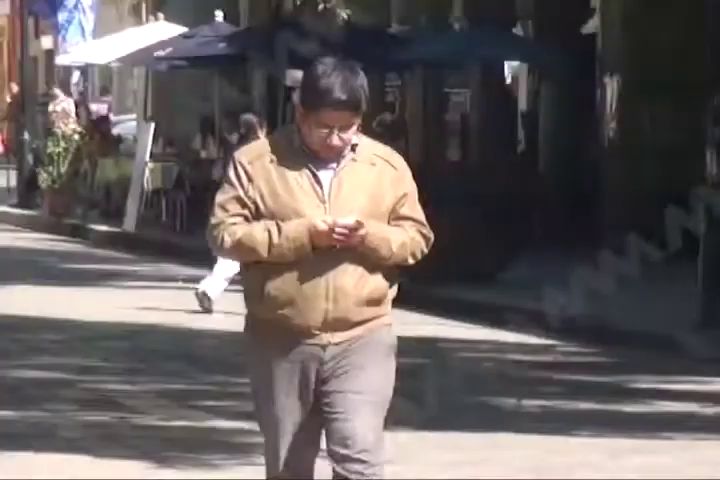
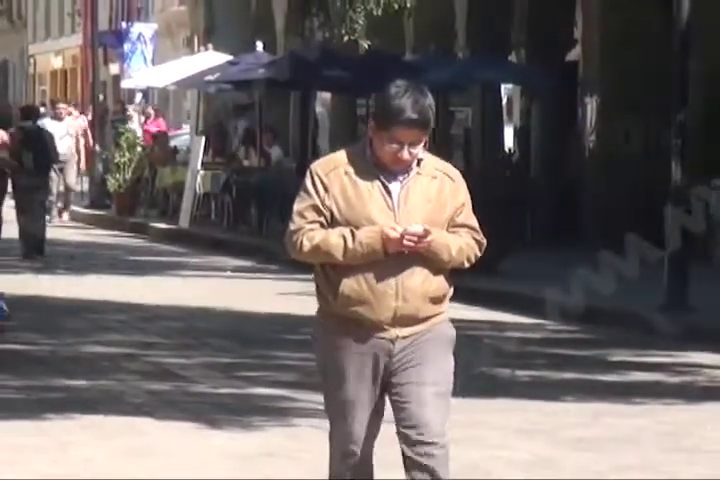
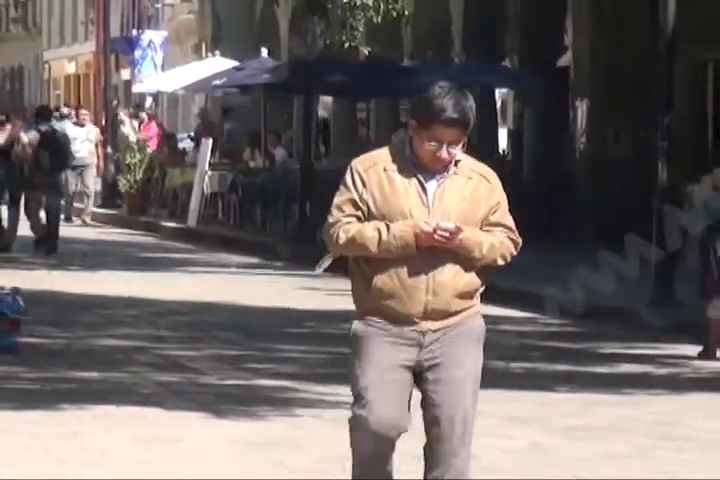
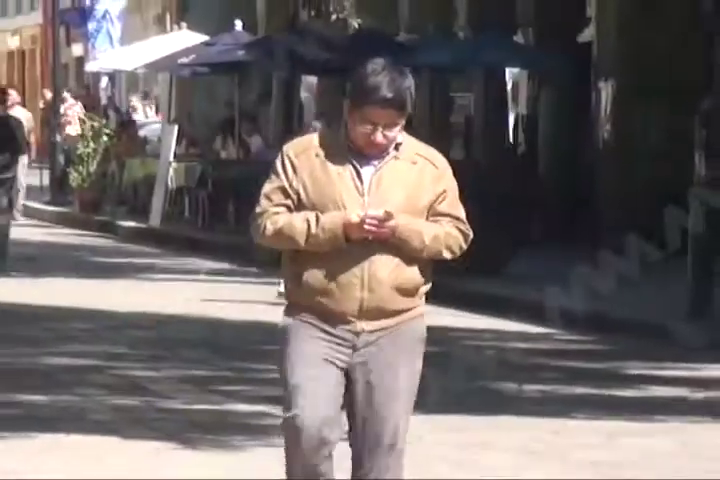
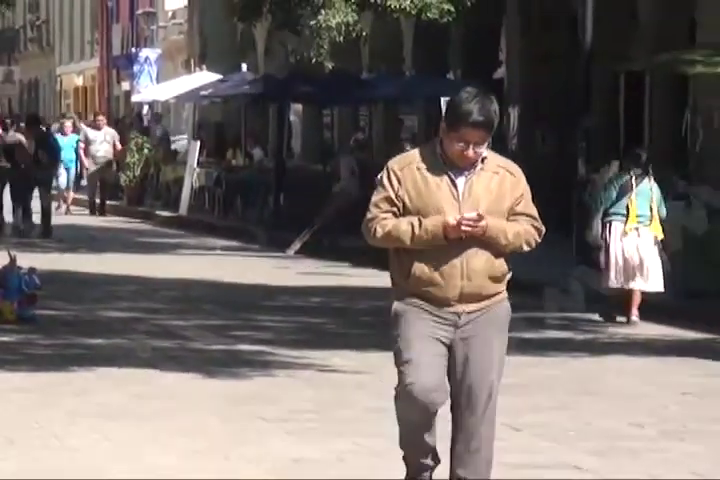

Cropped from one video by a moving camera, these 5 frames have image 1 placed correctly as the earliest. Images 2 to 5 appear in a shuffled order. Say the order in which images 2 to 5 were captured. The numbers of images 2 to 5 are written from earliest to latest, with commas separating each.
4, 2, 3, 5
